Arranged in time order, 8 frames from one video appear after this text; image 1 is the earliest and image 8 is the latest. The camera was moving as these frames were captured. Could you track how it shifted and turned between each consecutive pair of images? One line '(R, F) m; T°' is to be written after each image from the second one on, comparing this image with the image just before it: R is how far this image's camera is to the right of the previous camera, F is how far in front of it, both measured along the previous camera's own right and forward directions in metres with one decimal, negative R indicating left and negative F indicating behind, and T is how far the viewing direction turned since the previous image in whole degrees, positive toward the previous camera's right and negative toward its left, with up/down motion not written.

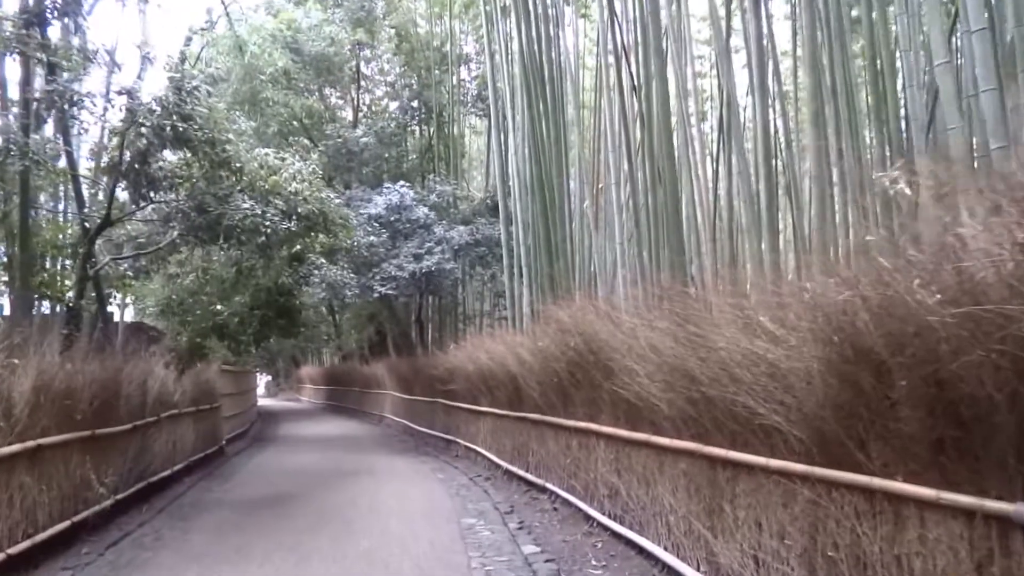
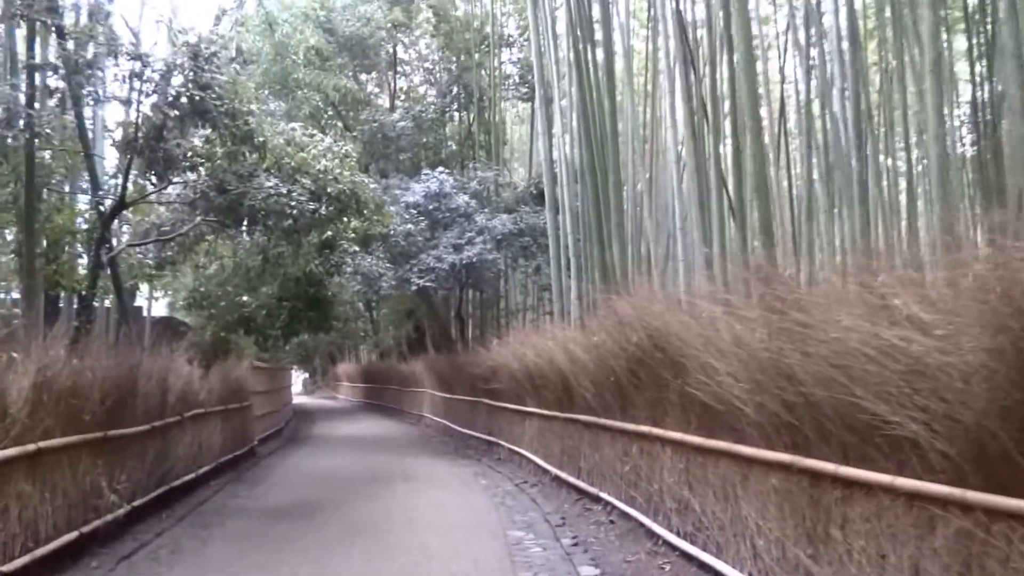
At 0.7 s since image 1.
(-0.1, +0.9) m; -2°
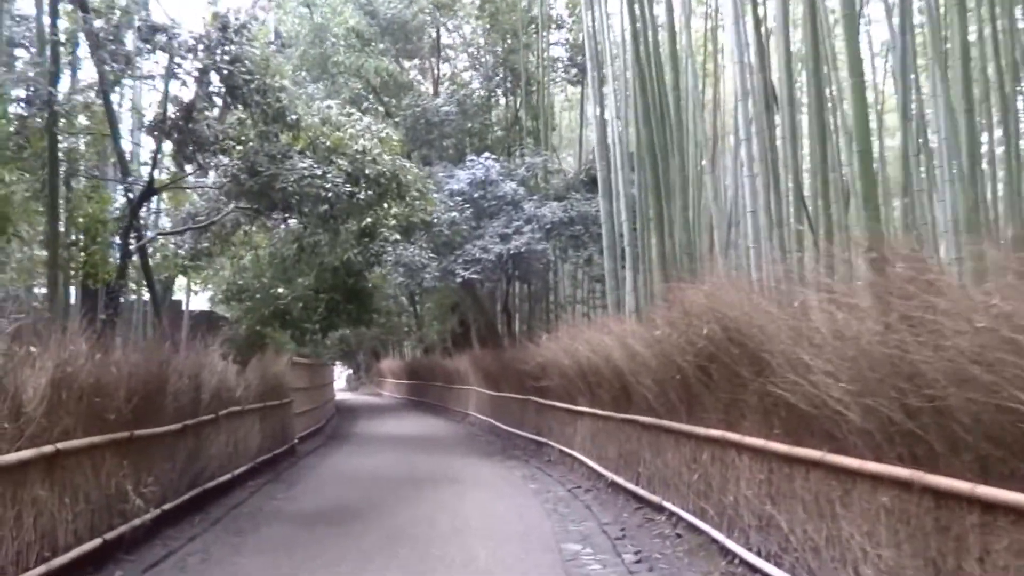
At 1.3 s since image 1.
(-0.1, +0.7) m; -3°
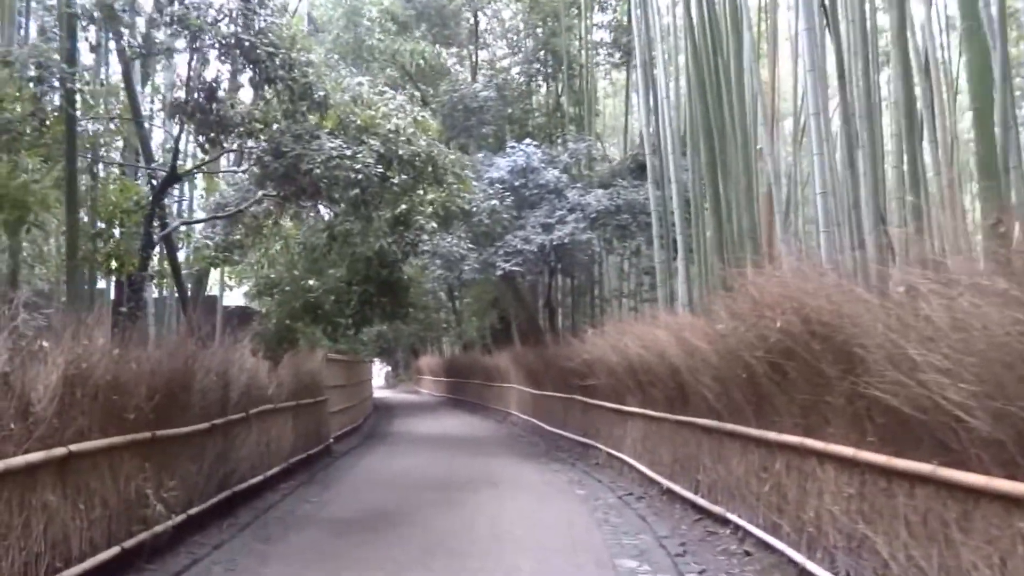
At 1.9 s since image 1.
(-0.1, +0.7) m; -2°
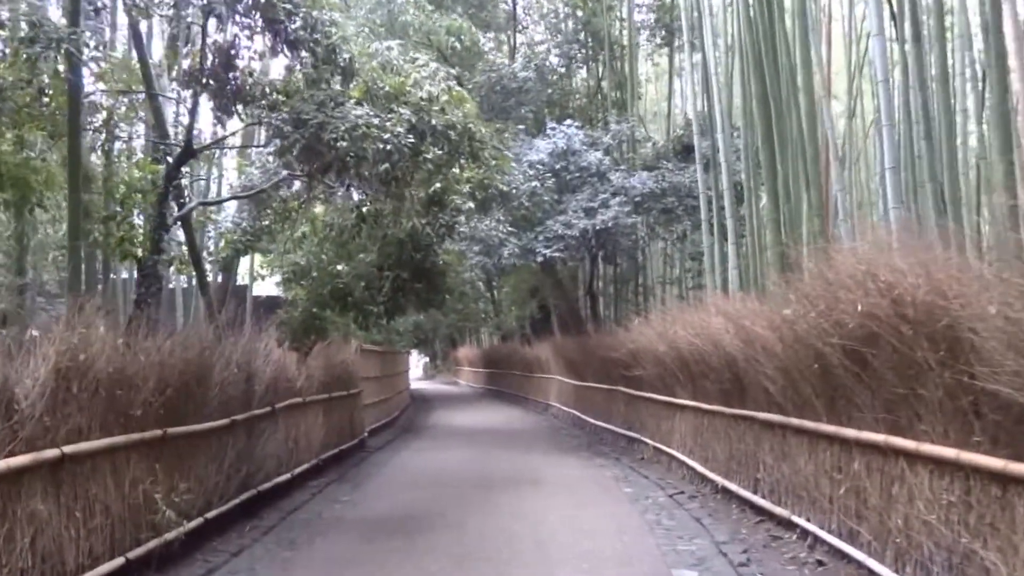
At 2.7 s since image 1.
(0.0, +0.6) m; -2°
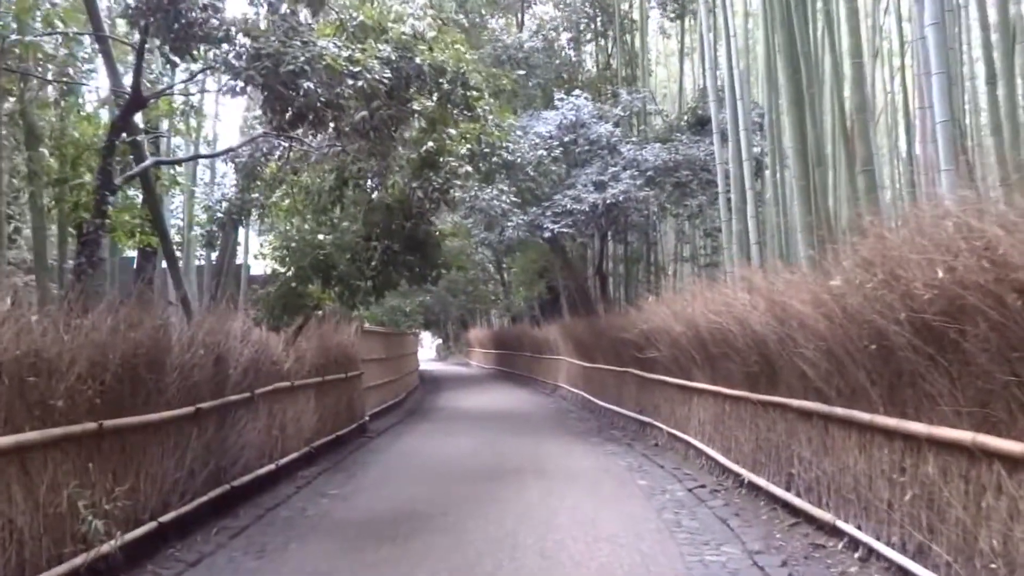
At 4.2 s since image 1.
(+0.1, +0.9) m; -1°
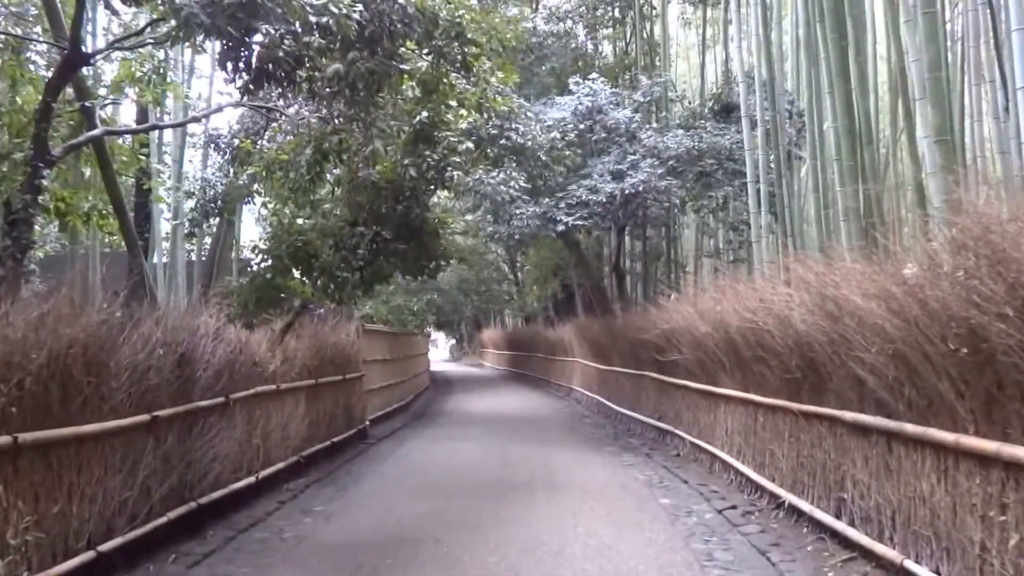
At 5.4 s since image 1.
(+0.1, +1.0) m; -1°
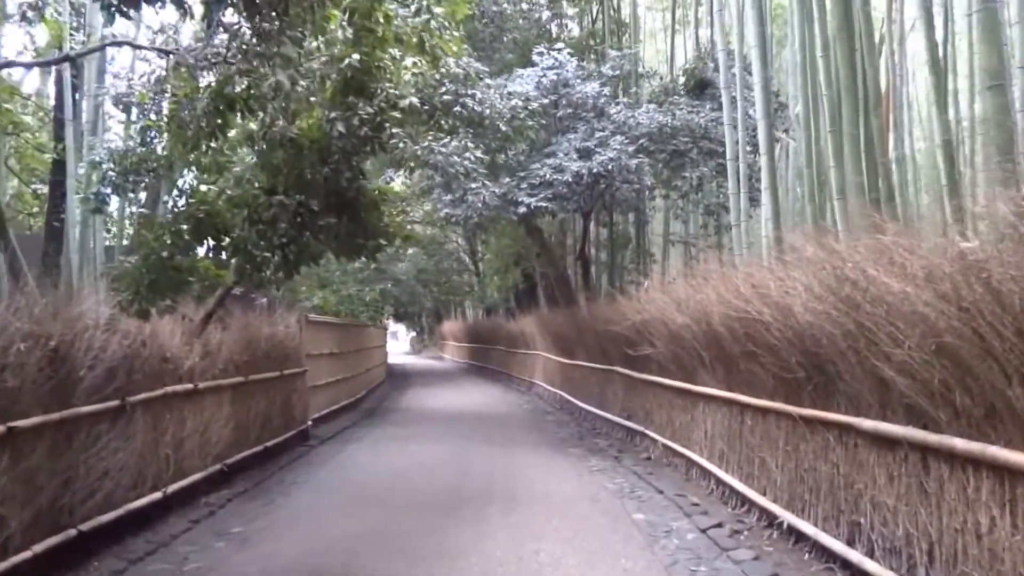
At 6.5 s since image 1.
(+0.1, +1.1) m; +2°
